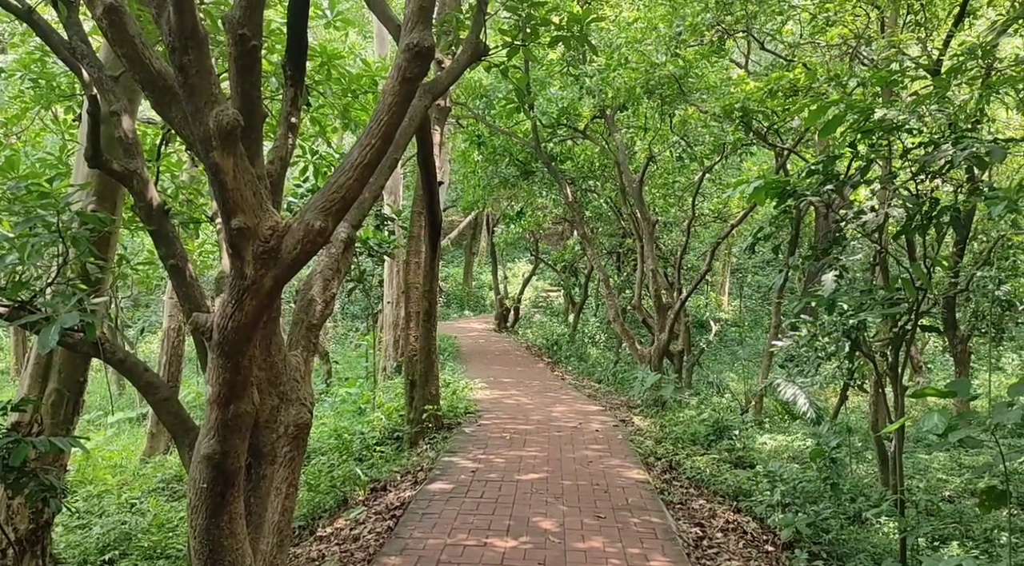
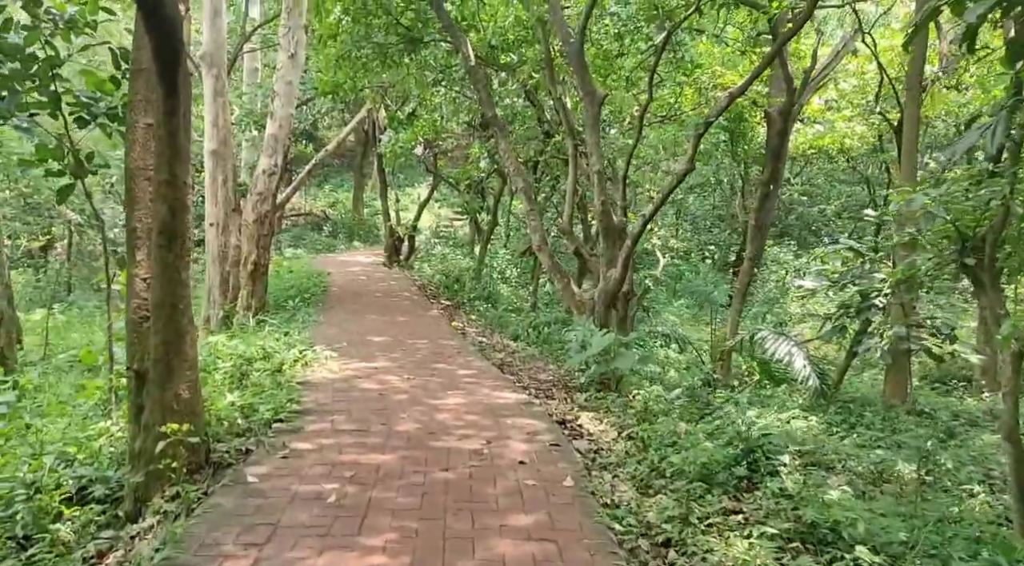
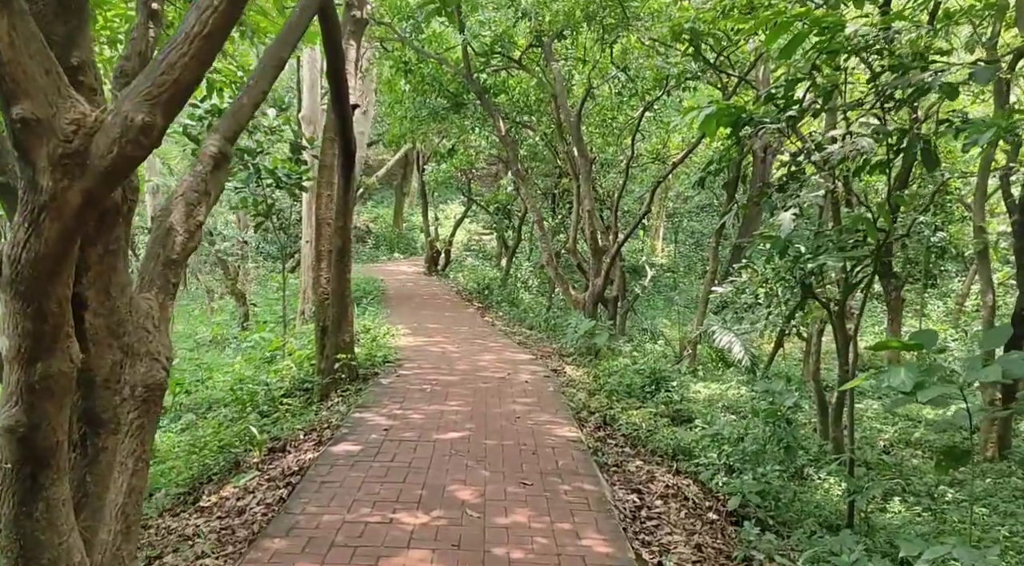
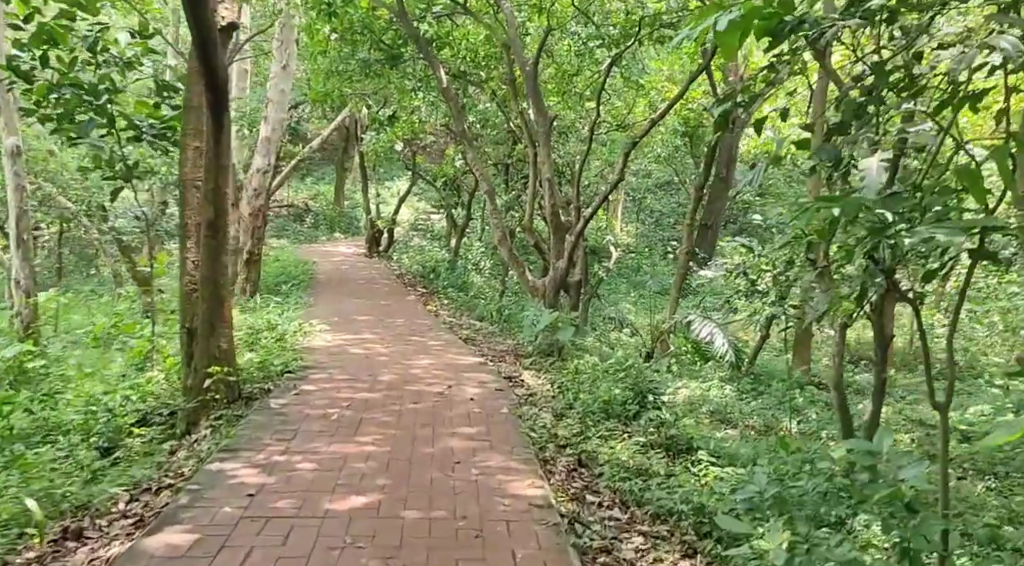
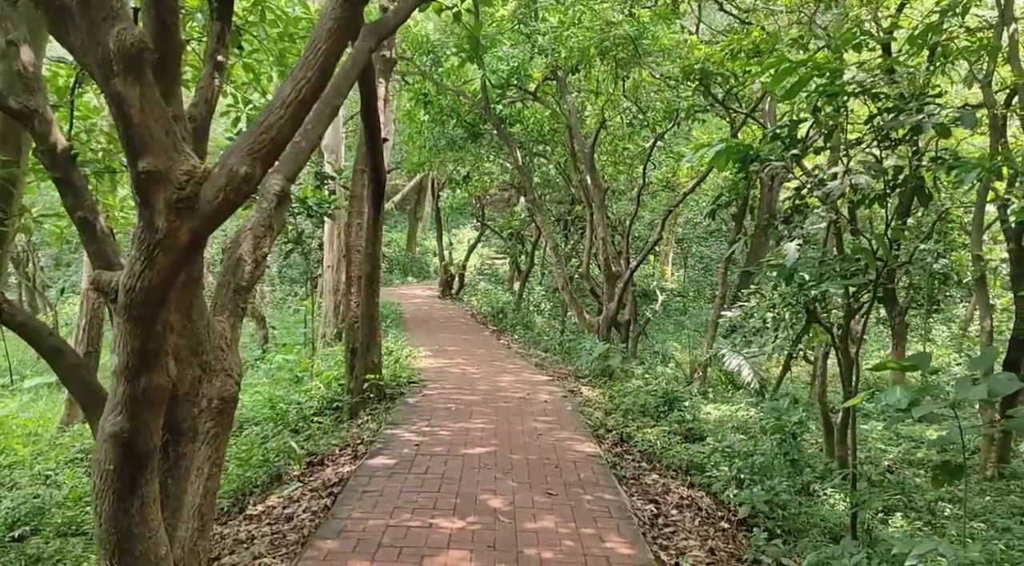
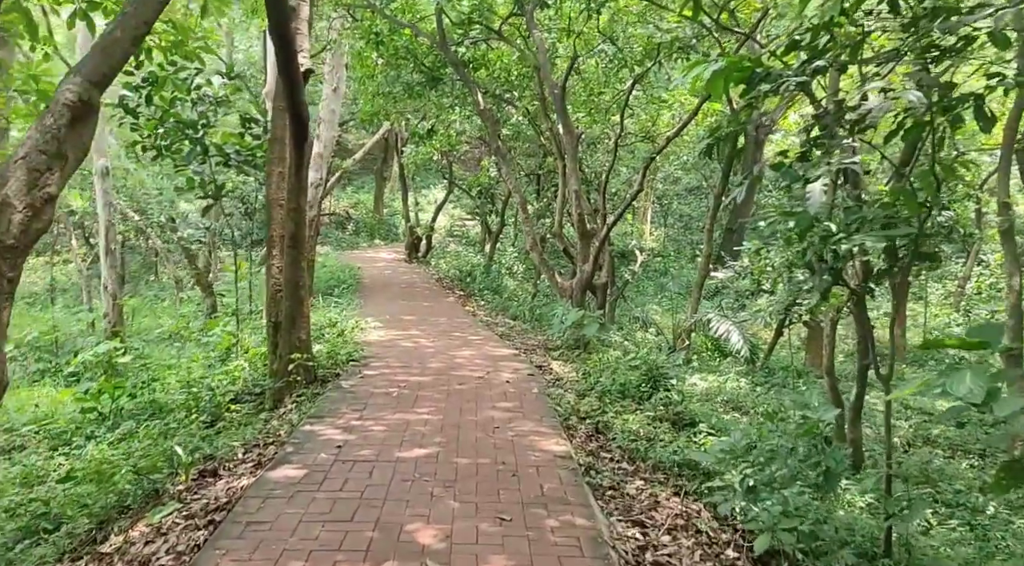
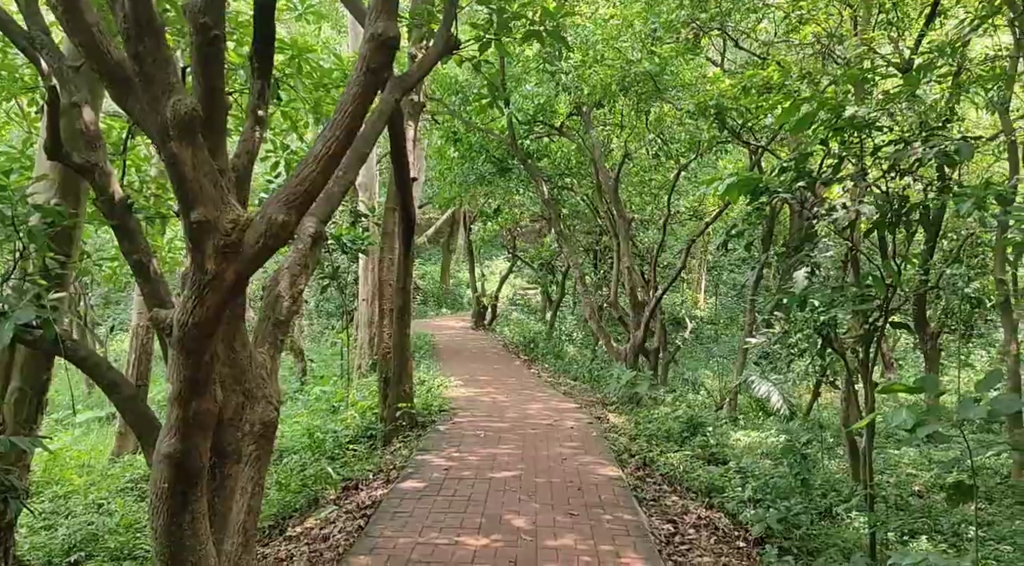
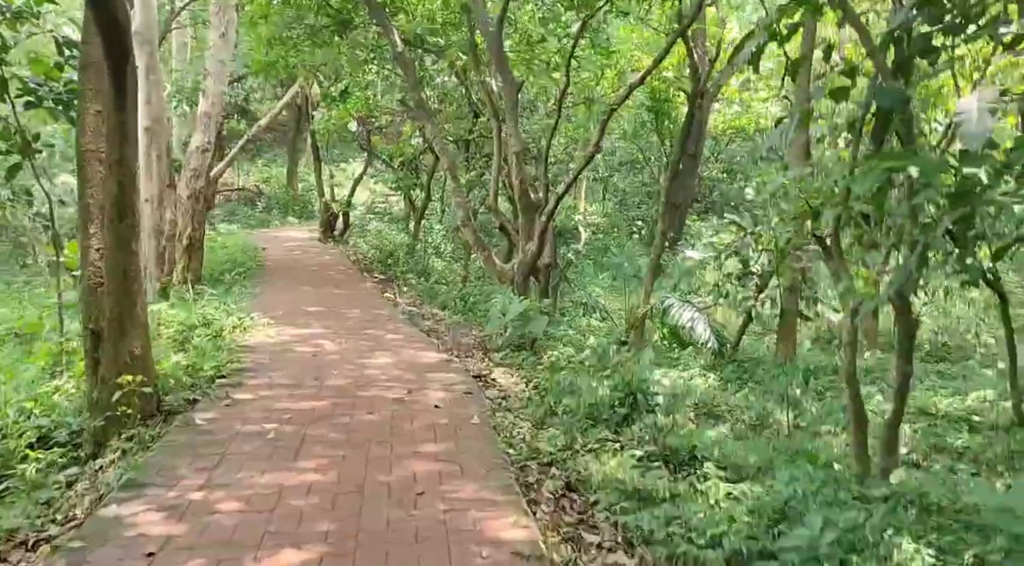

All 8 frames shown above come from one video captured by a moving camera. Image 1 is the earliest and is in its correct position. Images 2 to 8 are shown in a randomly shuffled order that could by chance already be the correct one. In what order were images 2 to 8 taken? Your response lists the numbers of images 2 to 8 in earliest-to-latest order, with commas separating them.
7, 5, 3, 6, 4, 8, 2
